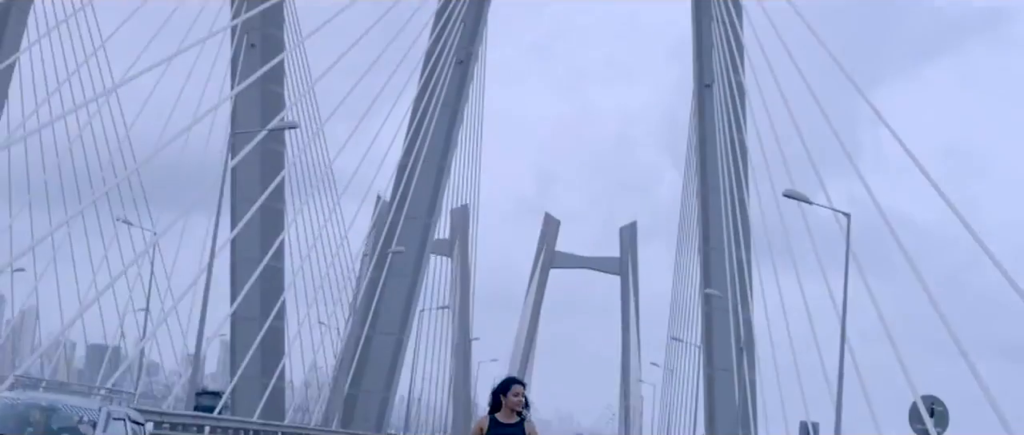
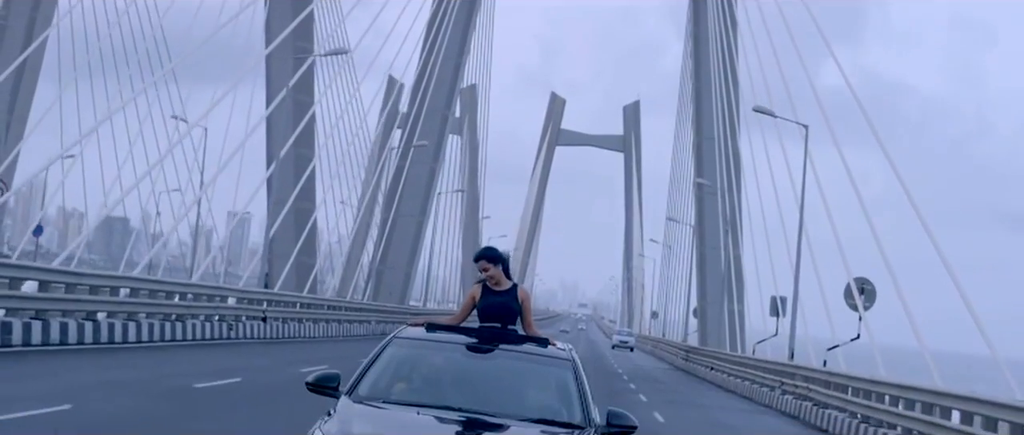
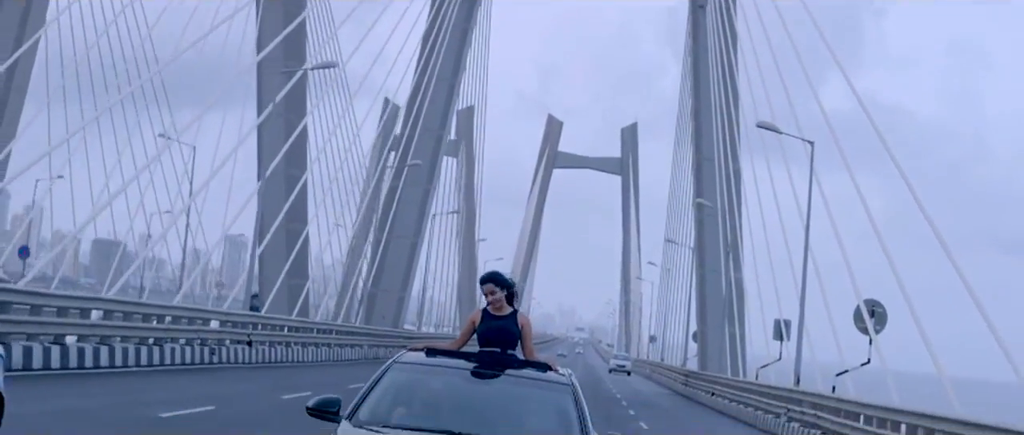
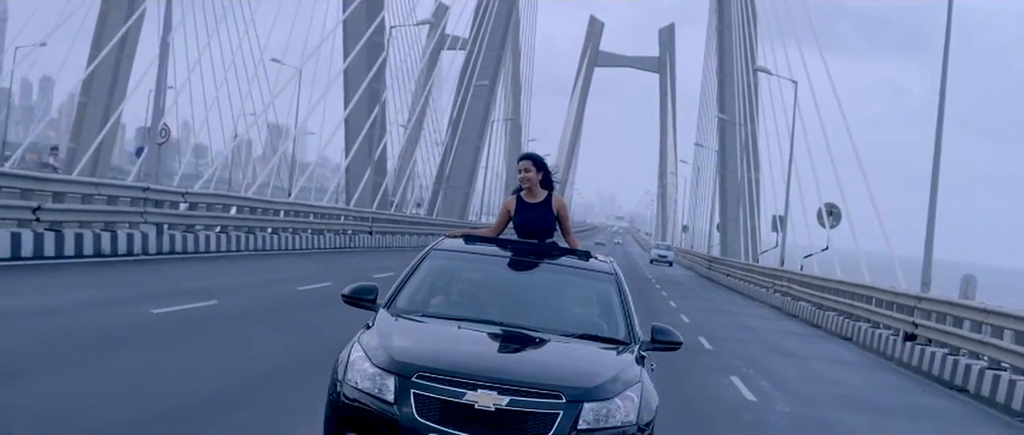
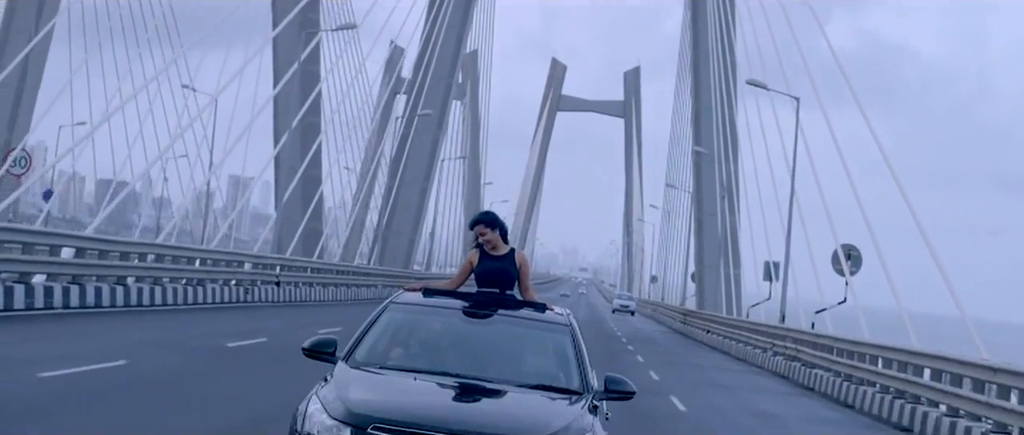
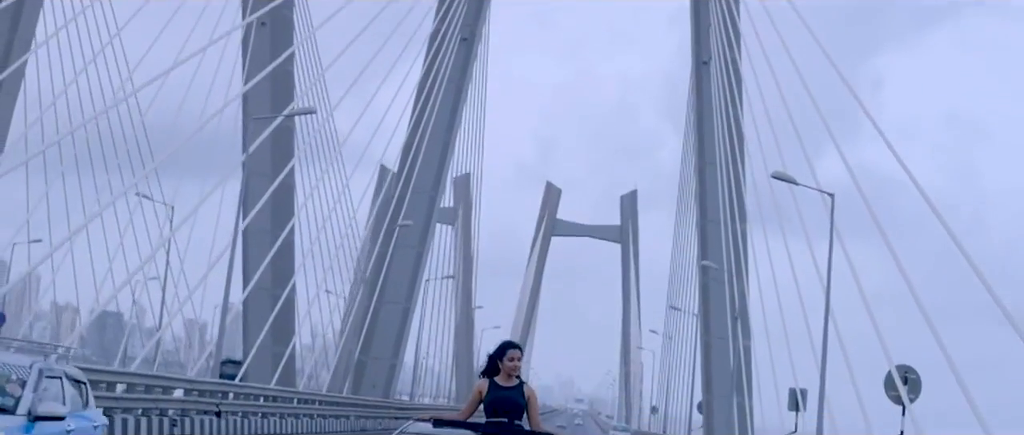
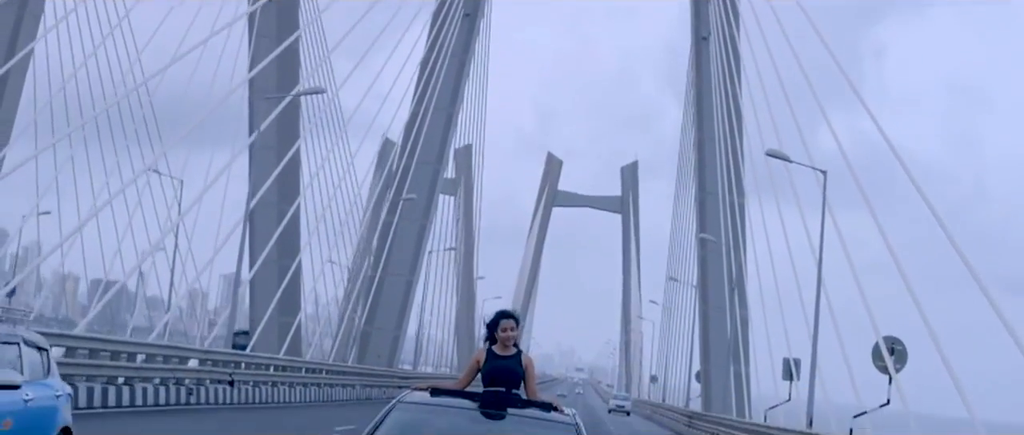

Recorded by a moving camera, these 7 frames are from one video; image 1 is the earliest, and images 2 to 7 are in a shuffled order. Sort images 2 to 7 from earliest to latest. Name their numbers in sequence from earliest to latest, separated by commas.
6, 7, 3, 2, 5, 4
